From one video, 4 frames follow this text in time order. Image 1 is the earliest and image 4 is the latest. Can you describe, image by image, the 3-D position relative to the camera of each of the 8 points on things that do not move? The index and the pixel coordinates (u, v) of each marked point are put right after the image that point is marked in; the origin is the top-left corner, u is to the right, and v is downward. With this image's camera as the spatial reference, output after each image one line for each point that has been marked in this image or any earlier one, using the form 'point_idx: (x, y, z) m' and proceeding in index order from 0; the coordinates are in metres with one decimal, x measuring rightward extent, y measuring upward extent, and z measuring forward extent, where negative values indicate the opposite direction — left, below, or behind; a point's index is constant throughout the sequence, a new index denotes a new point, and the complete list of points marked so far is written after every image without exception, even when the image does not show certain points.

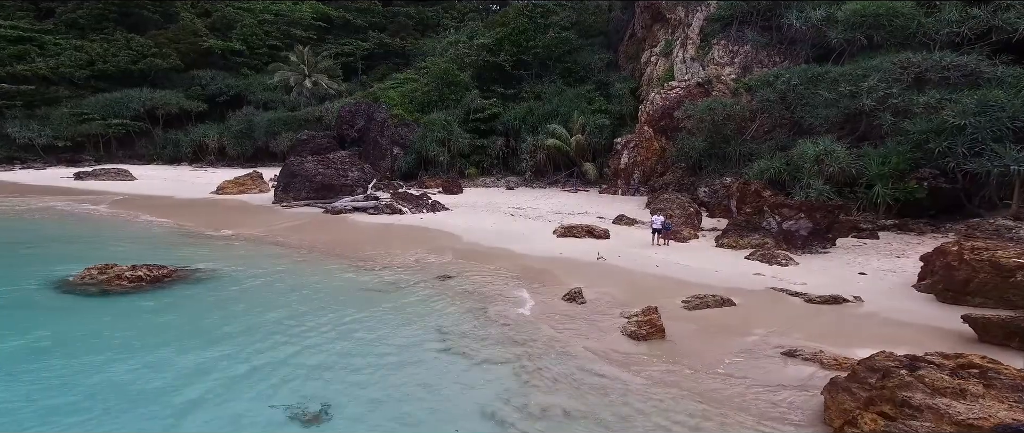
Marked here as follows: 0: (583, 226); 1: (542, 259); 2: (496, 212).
0: (+7.4, -0.9, +15.4) m
1: (+2.7, -3.7, +12.9) m
2: (-2.3, +0.7, +19.9) m
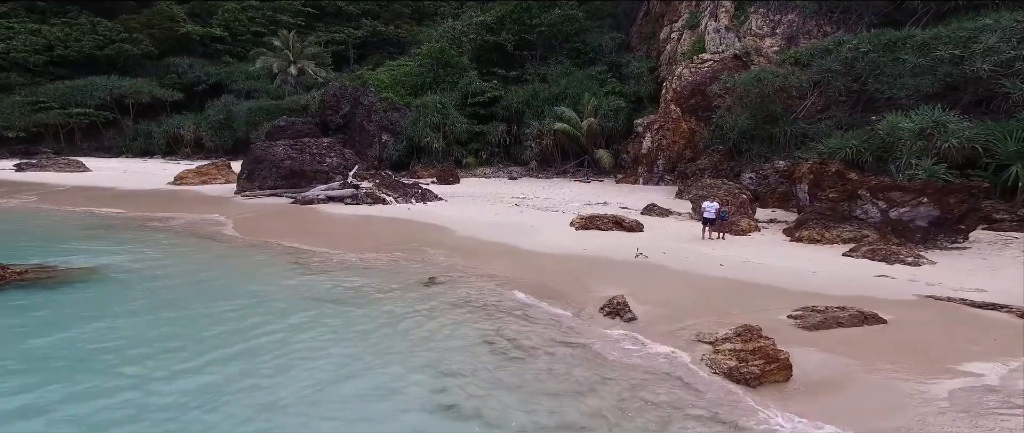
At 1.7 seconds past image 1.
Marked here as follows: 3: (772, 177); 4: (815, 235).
0: (+8.1, 0.0, +12.5) m
1: (+3.5, -2.8, +9.9) m
2: (-1.6, +1.6, +16.8) m
3: (+23.2, +3.6, +13.0) m
4: (+17.9, -1.1, +8.6) m
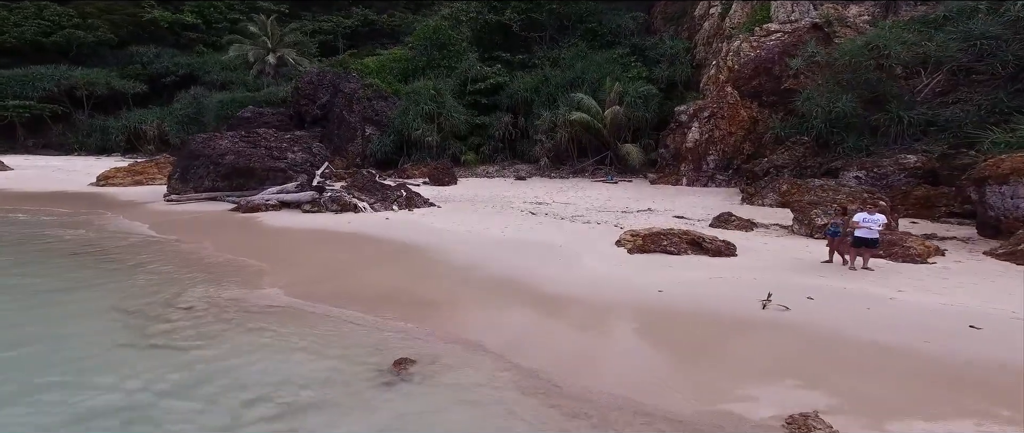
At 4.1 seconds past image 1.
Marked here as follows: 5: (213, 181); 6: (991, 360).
0: (+9.7, -0.9, +8.5) m
1: (+5.1, -3.7, +5.8) m
2: (-0.1, +0.6, +12.7) m
3: (+24.7, +2.7, +9.4) m
4: (+19.5, -2.0, +4.8) m
5: (-31.8, +3.8, +15.5) m
6: (+12.1, -4.1, +3.9) m
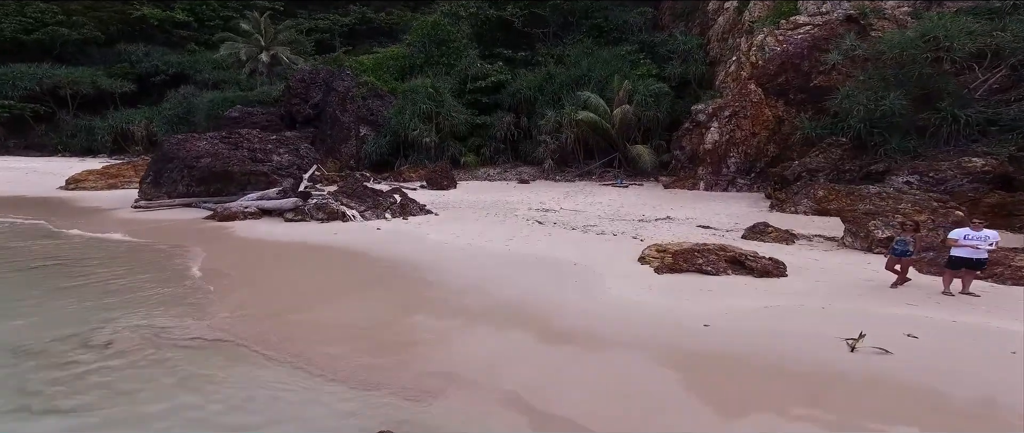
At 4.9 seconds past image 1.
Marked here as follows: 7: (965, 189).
0: (+10.2, -1.6, +7.3) m
1: (+5.6, -4.4, +4.6) m
2: (+0.3, -0.1, +11.4) m
3: (+25.2, +2.0, +8.3) m
4: (+20.1, -2.6, +3.7) m
5: (-31.3, +3.0, +14.1) m
6: (+12.6, -4.8, +2.7) m
7: (+25.2, +1.5, +8.2) m
